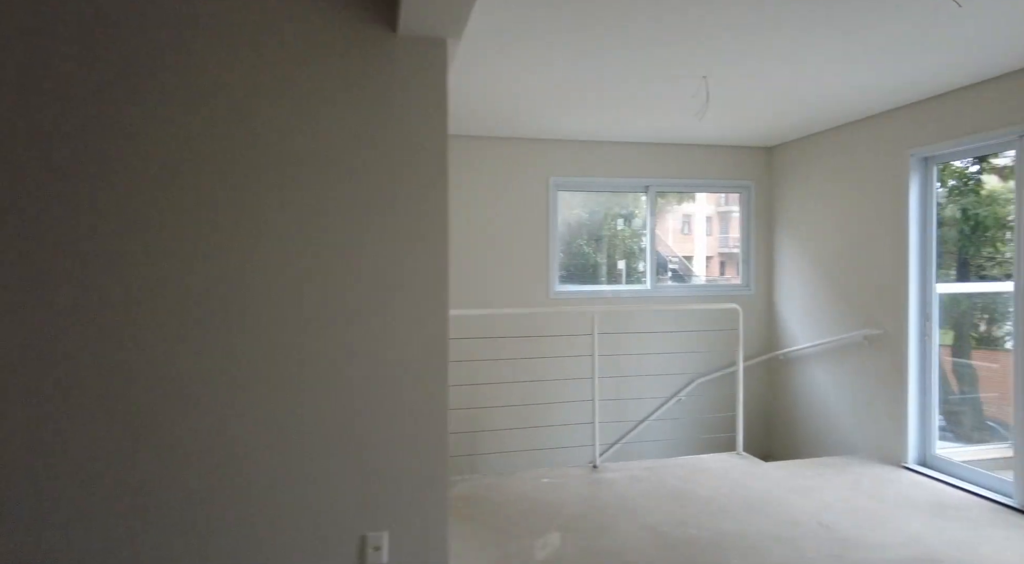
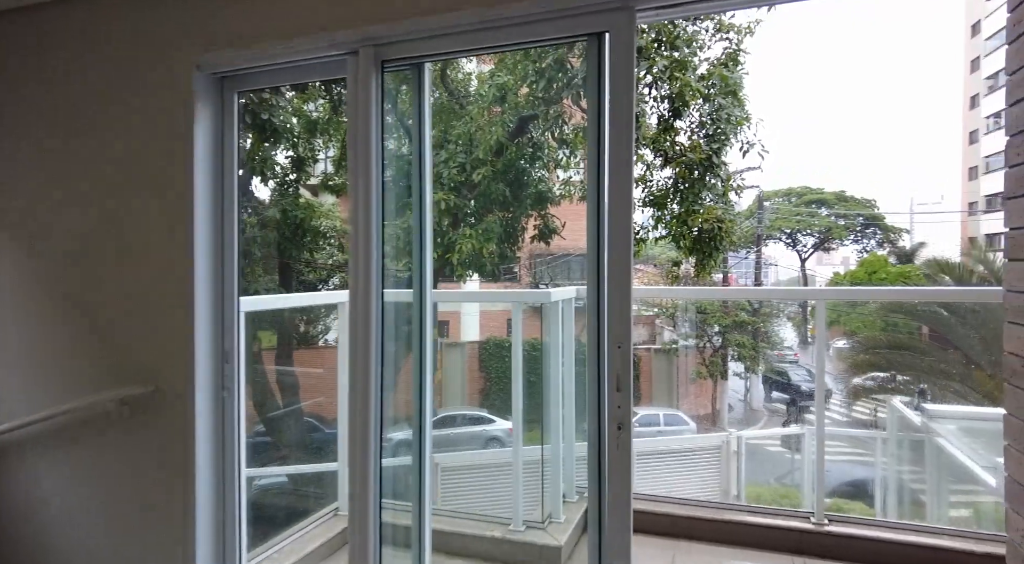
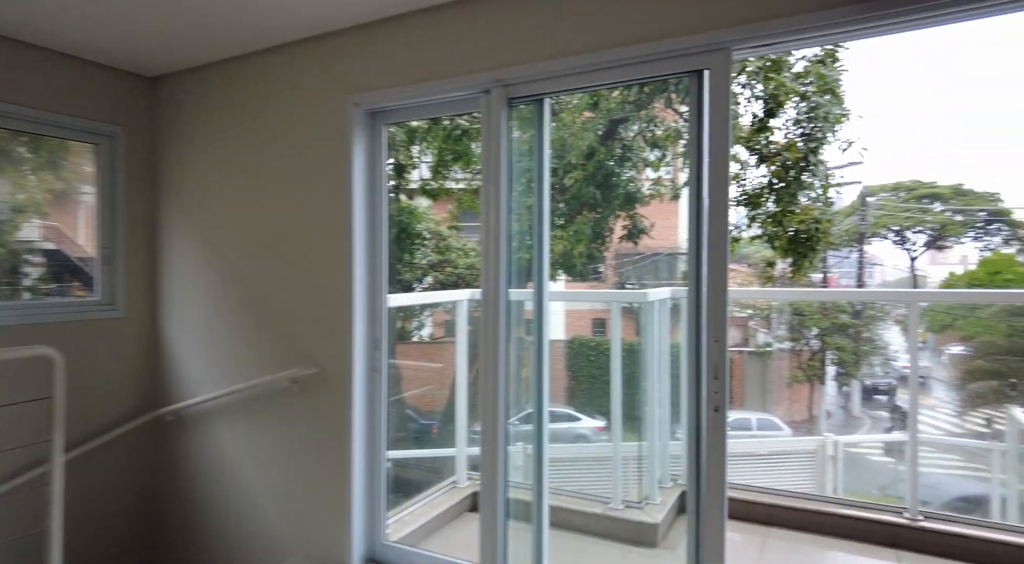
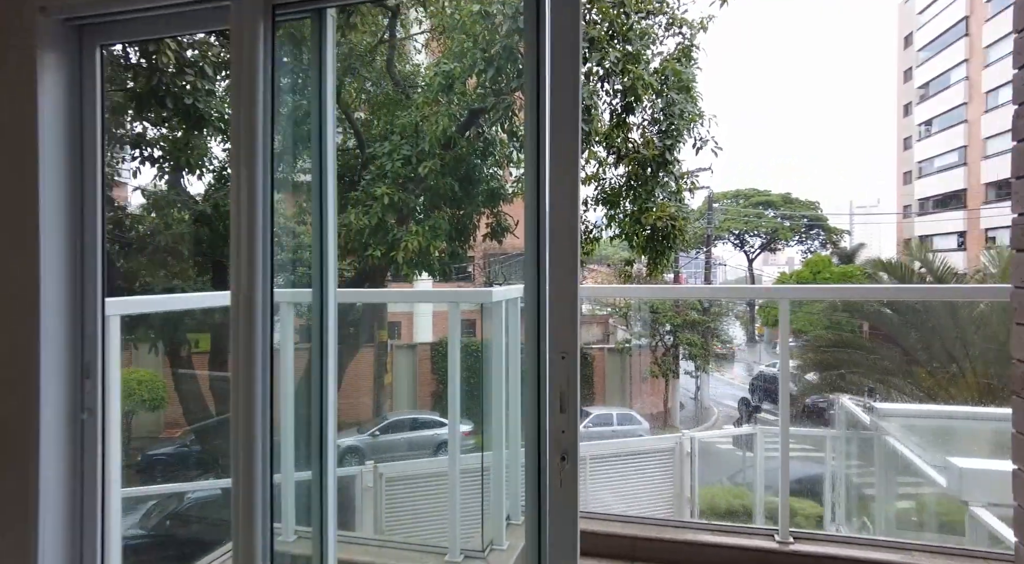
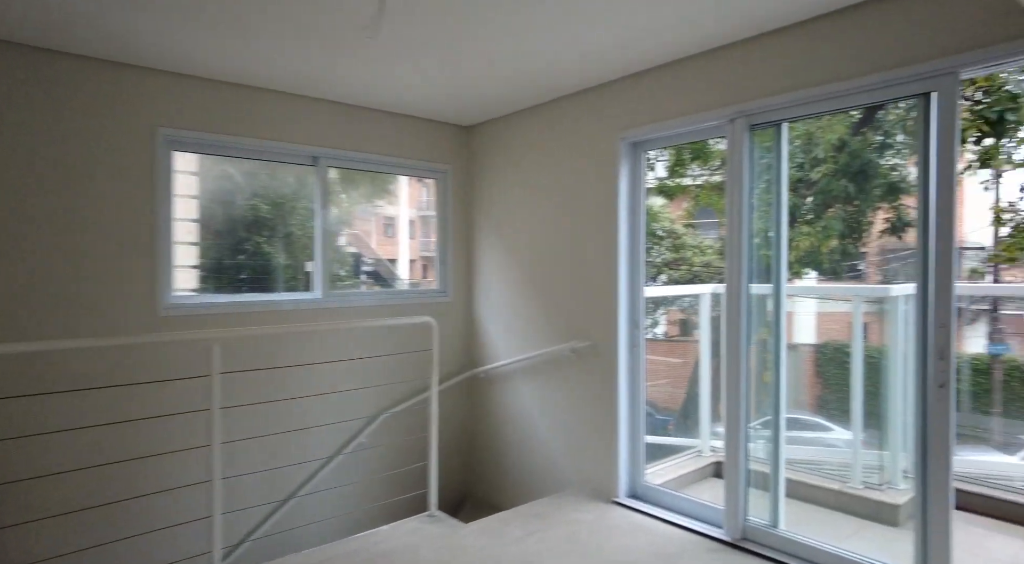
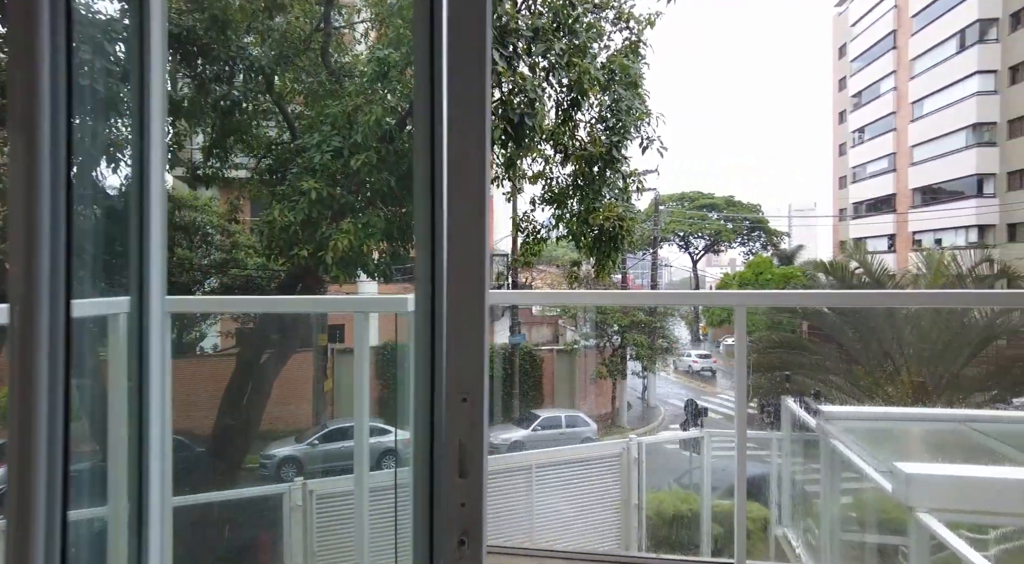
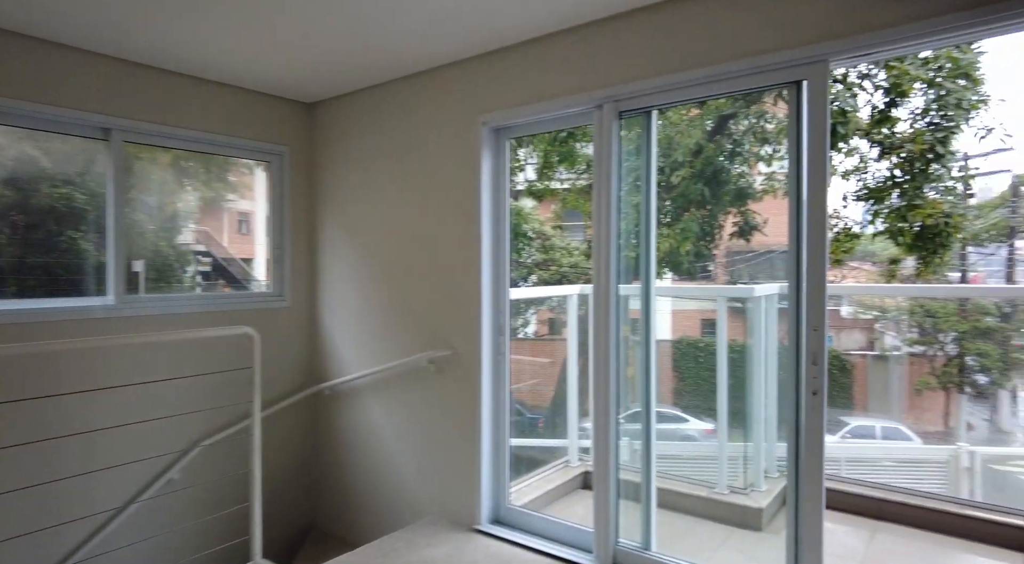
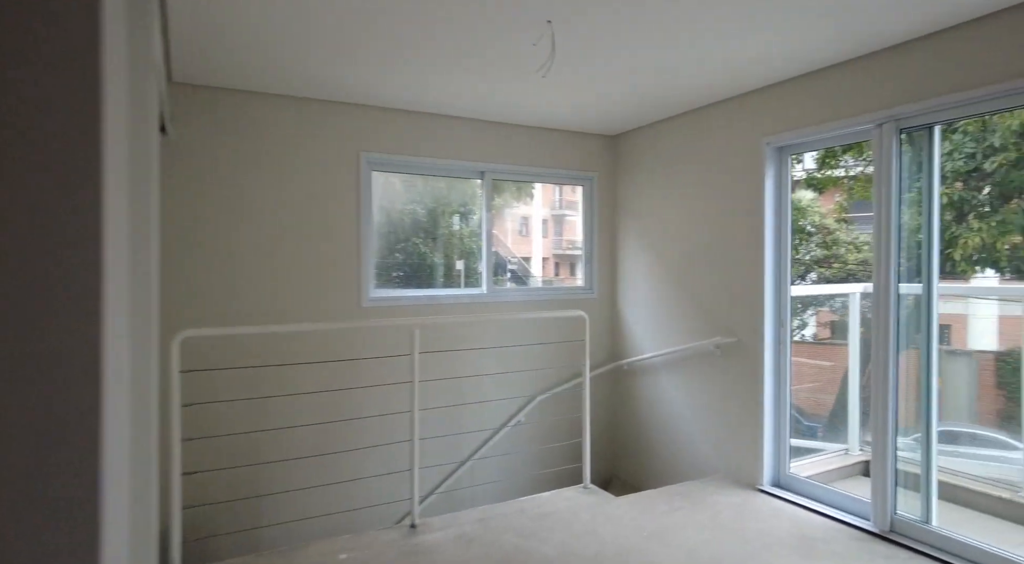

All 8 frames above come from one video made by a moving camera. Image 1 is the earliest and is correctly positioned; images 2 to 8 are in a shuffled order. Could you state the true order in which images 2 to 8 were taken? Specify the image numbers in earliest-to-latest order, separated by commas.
8, 5, 7, 3, 2, 4, 6
